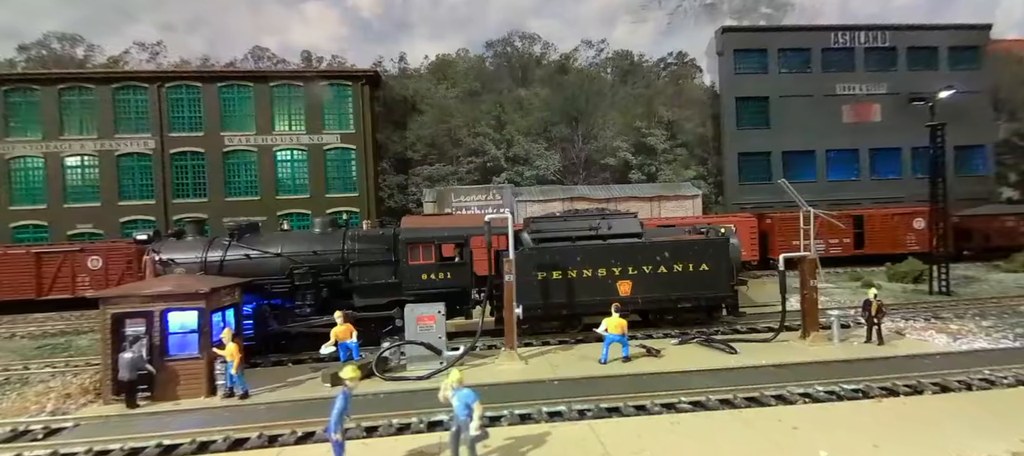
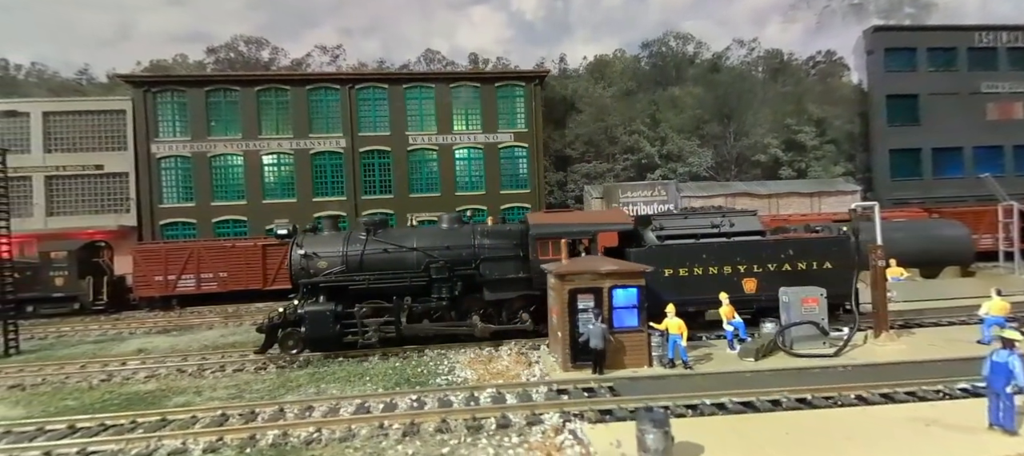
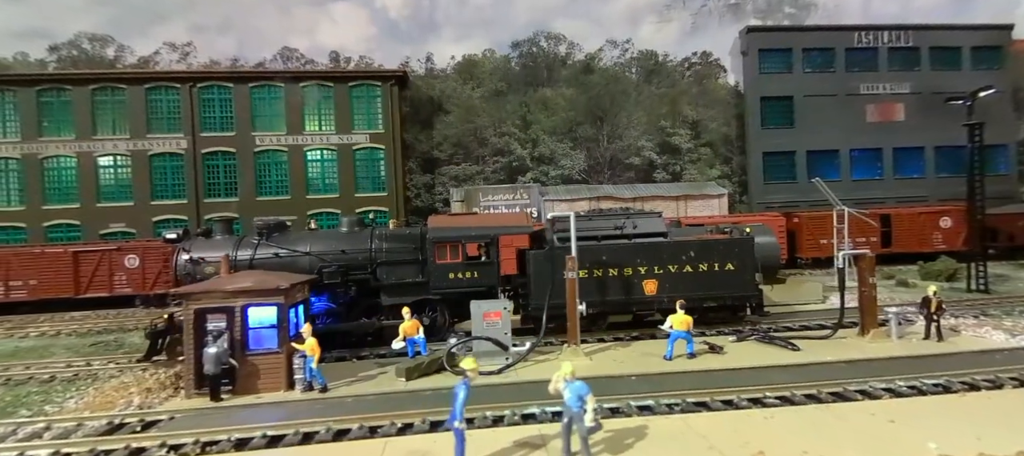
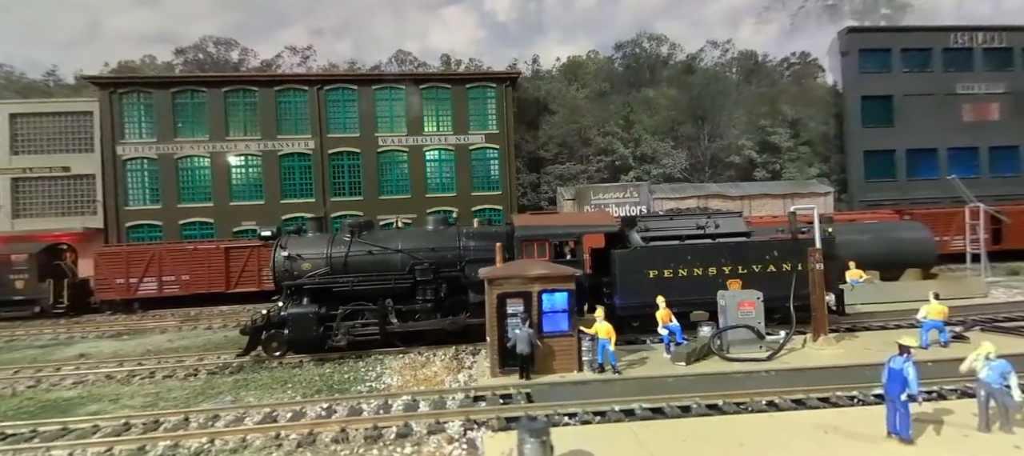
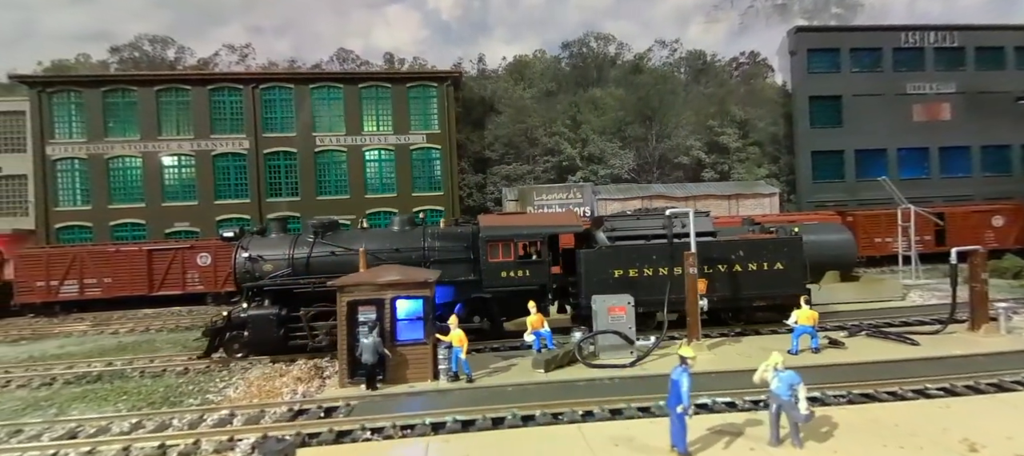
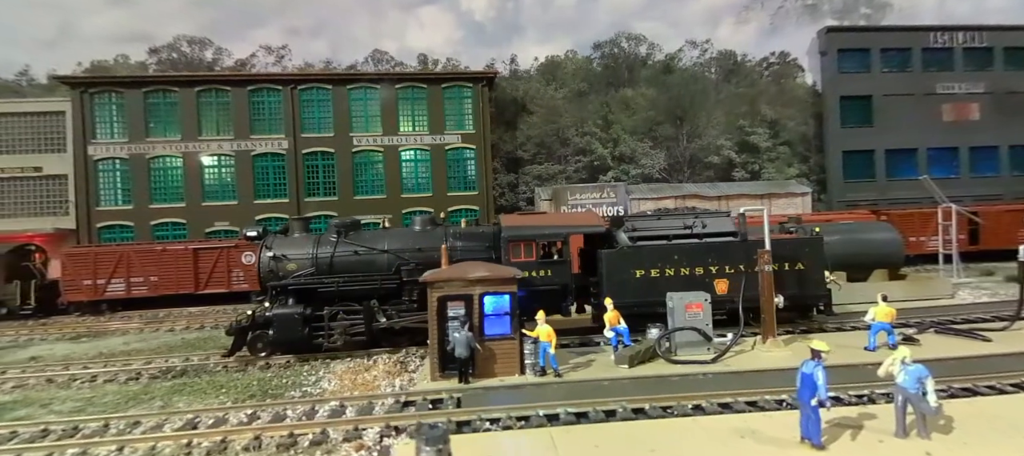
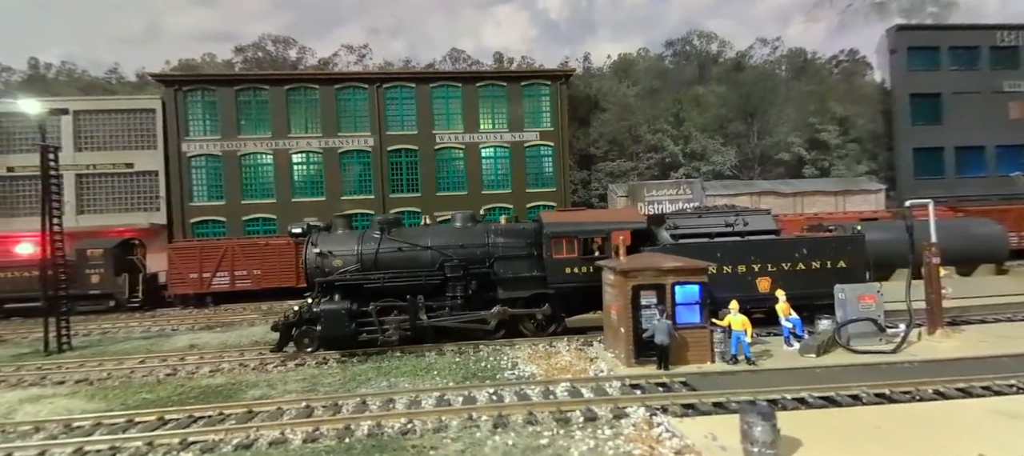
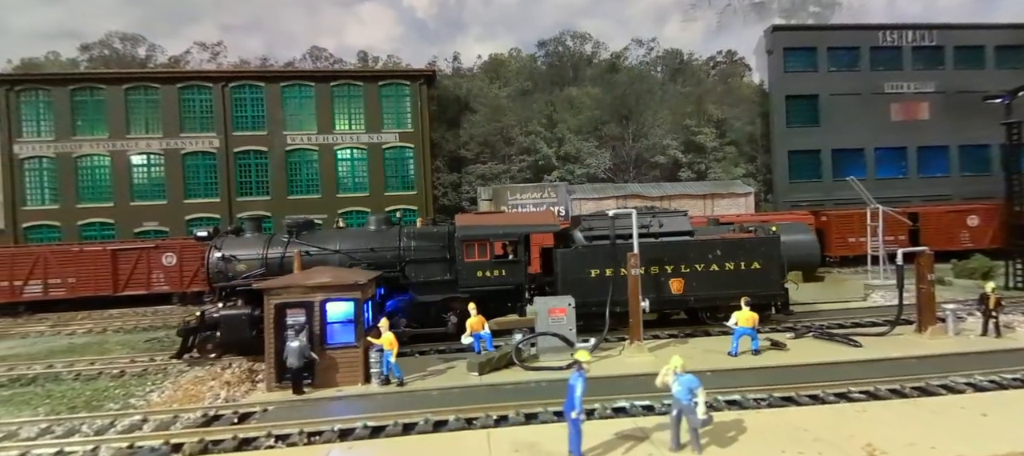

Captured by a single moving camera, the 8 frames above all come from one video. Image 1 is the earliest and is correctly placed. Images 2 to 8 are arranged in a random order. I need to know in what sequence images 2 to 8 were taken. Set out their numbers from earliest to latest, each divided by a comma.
3, 8, 5, 6, 4, 2, 7
